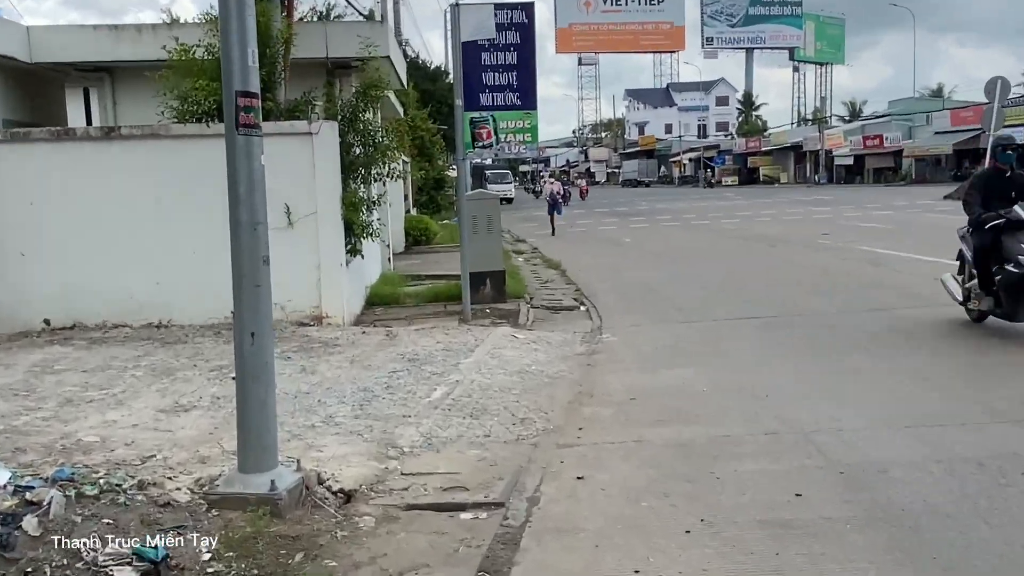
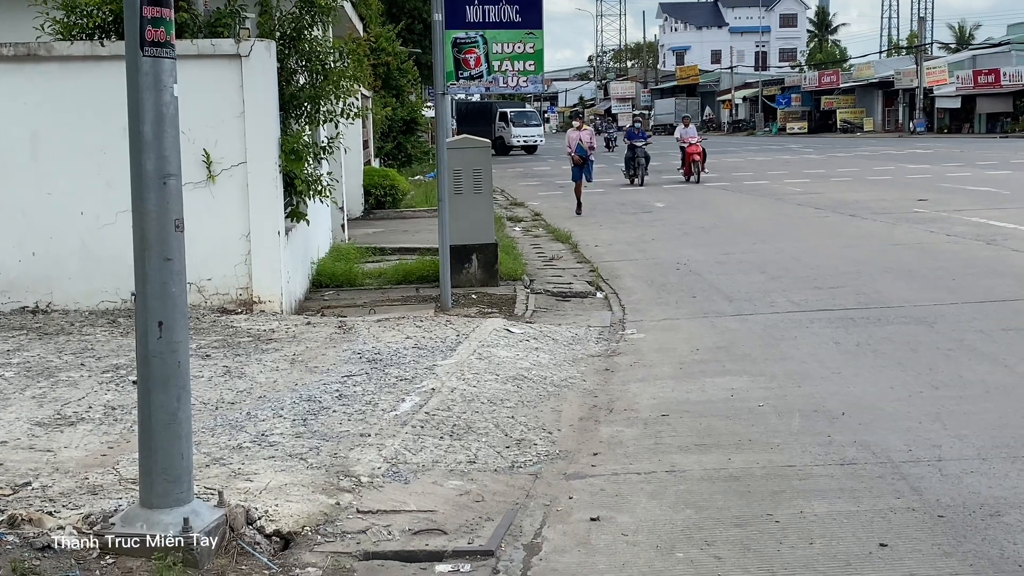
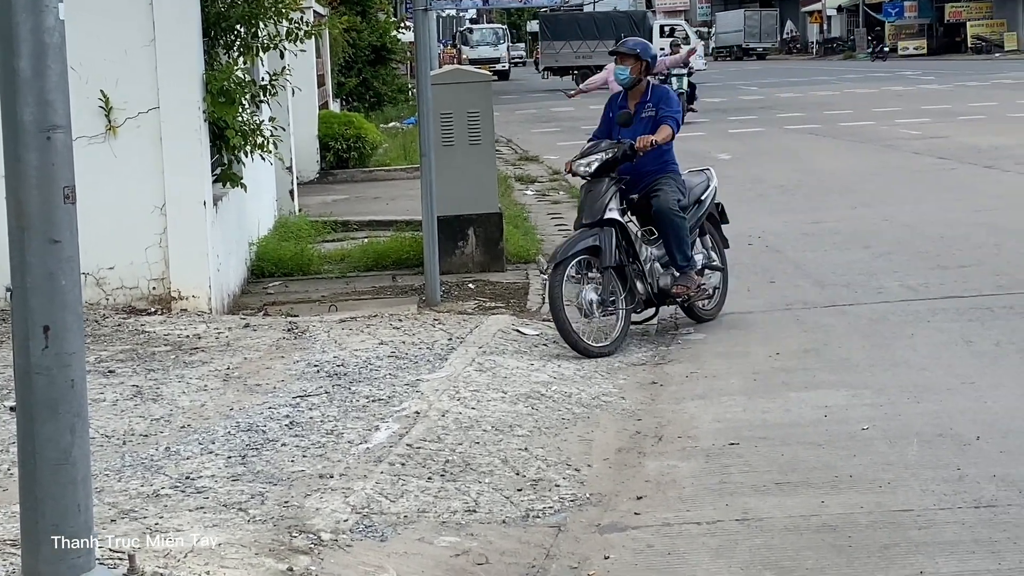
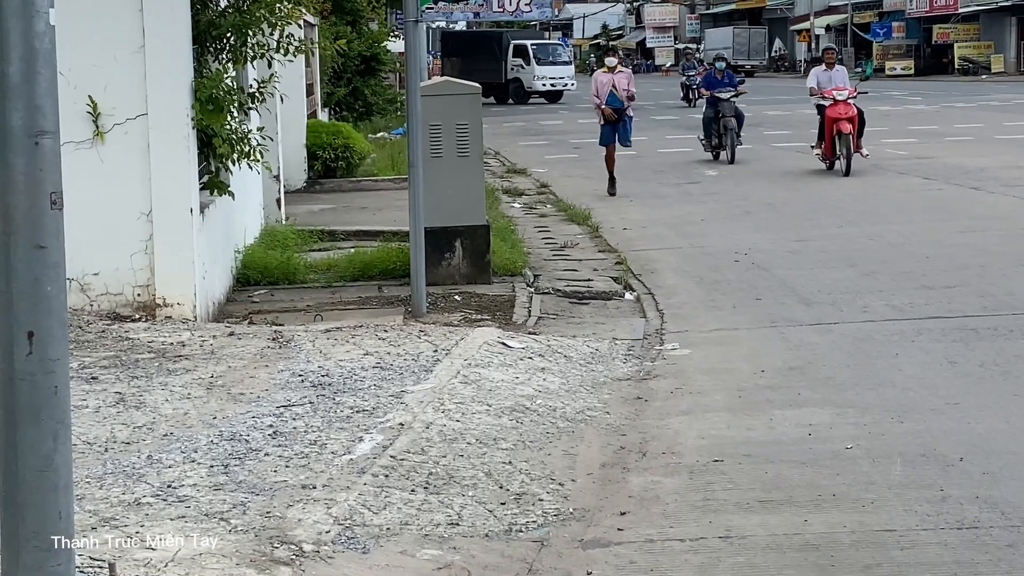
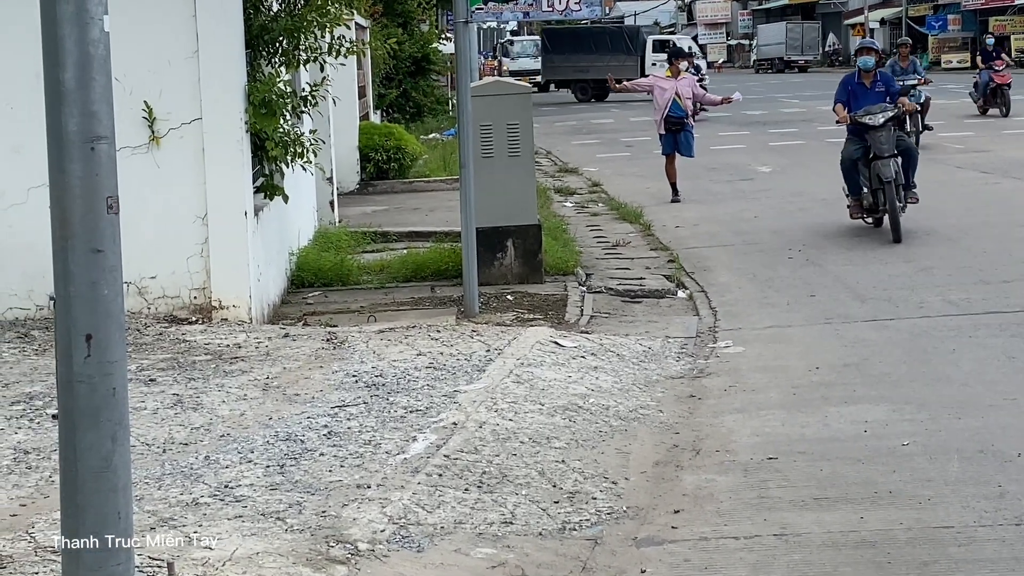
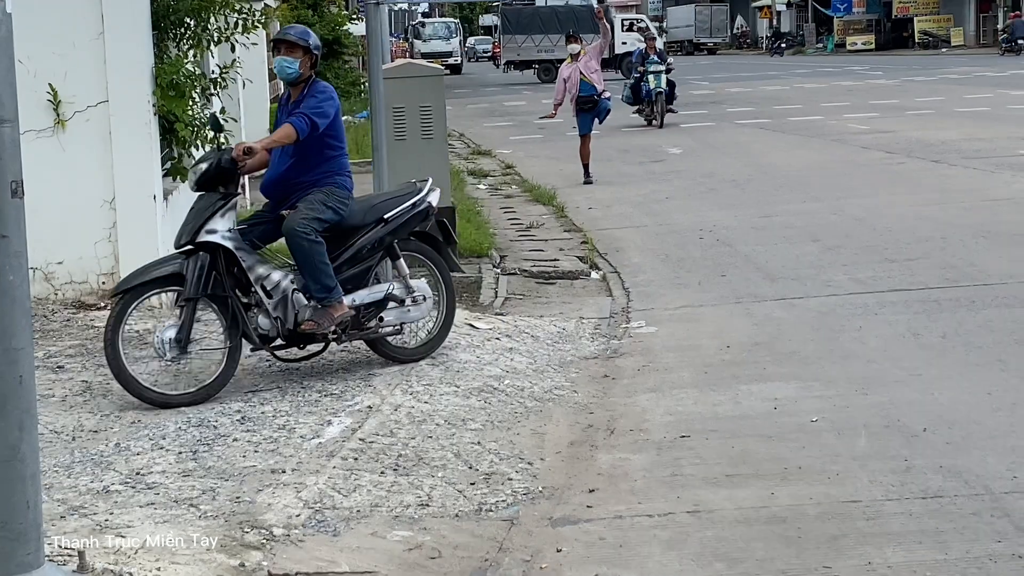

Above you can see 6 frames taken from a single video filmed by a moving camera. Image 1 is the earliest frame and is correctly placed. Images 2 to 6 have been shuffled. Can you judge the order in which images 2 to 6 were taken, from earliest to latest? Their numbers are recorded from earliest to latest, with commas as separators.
2, 4, 5, 3, 6
